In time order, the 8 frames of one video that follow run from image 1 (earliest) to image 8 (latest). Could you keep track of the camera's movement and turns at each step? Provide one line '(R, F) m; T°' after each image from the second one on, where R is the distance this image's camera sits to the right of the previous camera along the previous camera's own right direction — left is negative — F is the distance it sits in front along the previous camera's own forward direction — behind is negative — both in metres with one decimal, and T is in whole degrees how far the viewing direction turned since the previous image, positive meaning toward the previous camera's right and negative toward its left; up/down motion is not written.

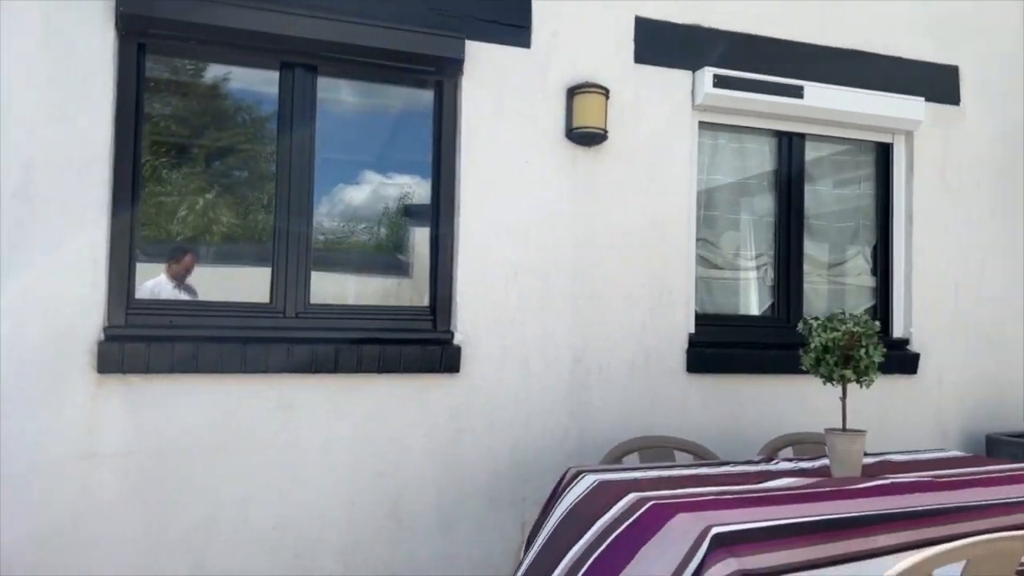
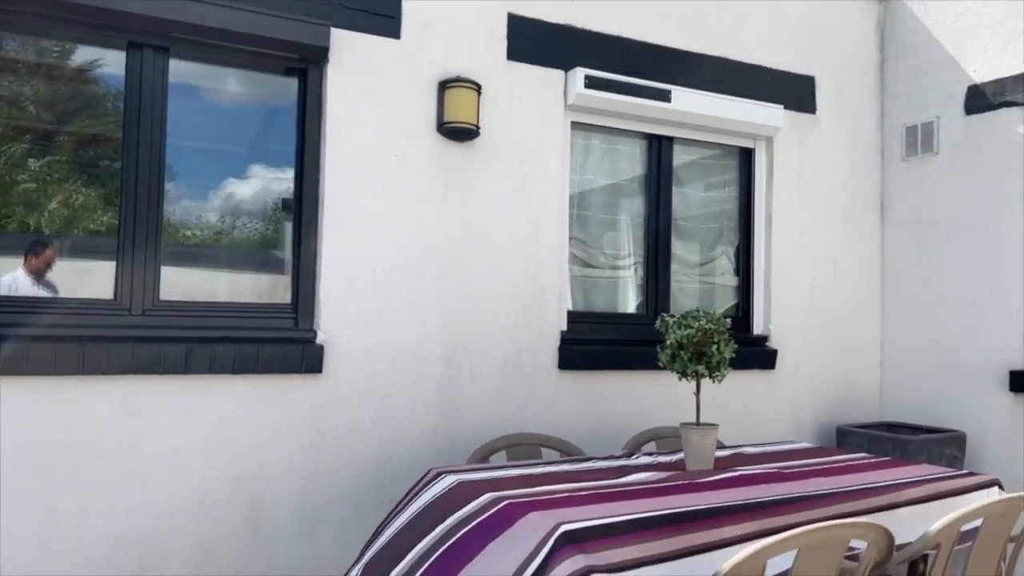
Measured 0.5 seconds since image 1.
(+0.1, 0.0) m; +8°
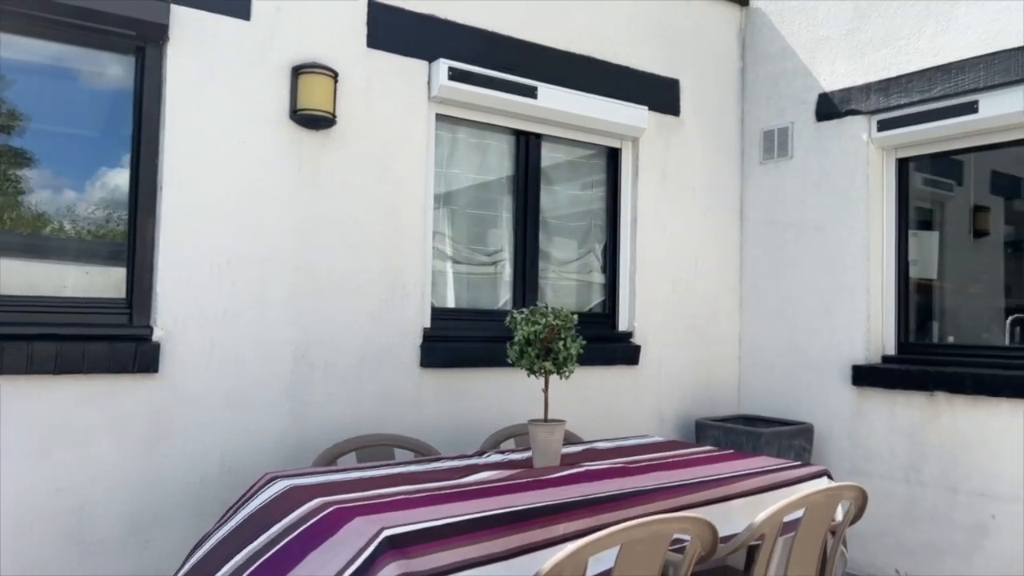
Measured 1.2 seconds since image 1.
(+0.2, +0.1) m; +8°
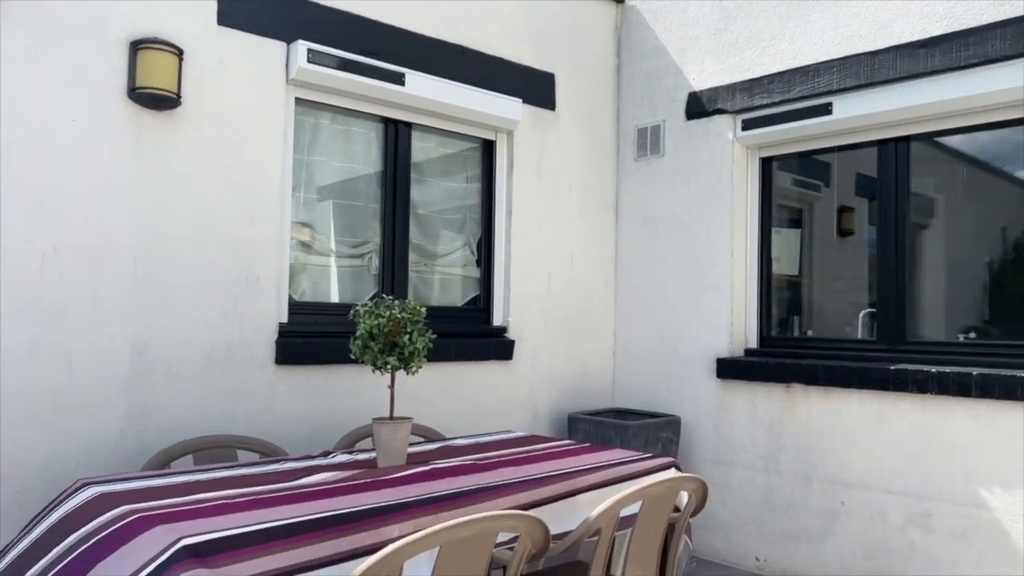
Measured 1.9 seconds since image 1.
(+0.2, +0.1) m; +7°
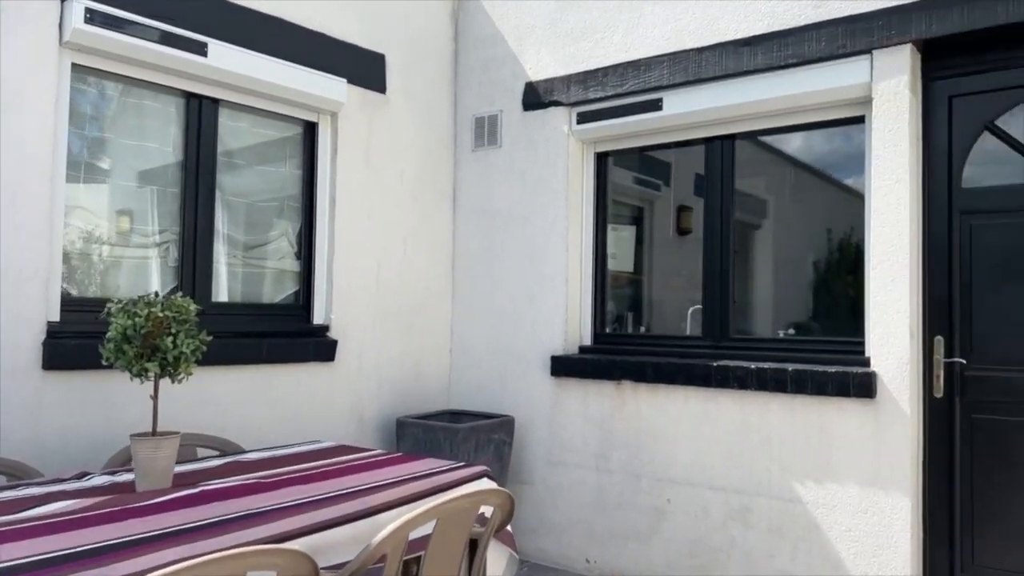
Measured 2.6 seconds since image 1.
(+0.2, +0.2) m; +10°
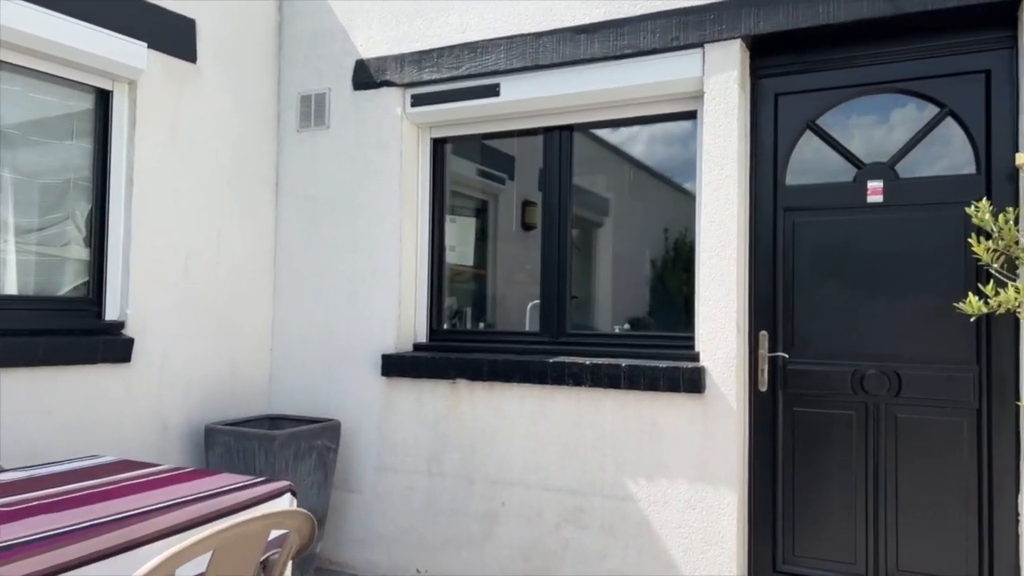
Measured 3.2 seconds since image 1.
(+0.1, +0.2) m; +11°
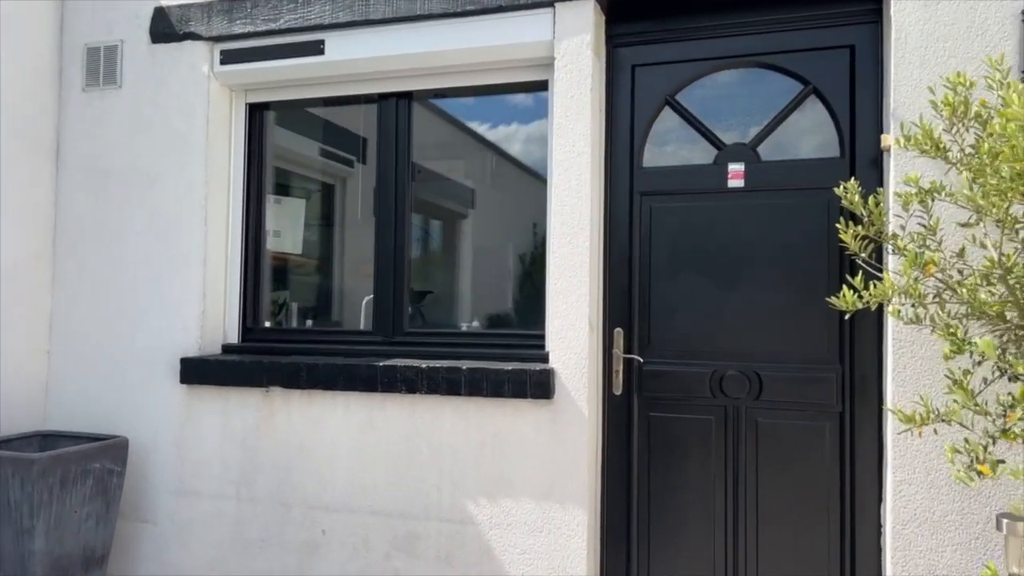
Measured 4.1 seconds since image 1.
(+0.2, +0.5) m; +9°
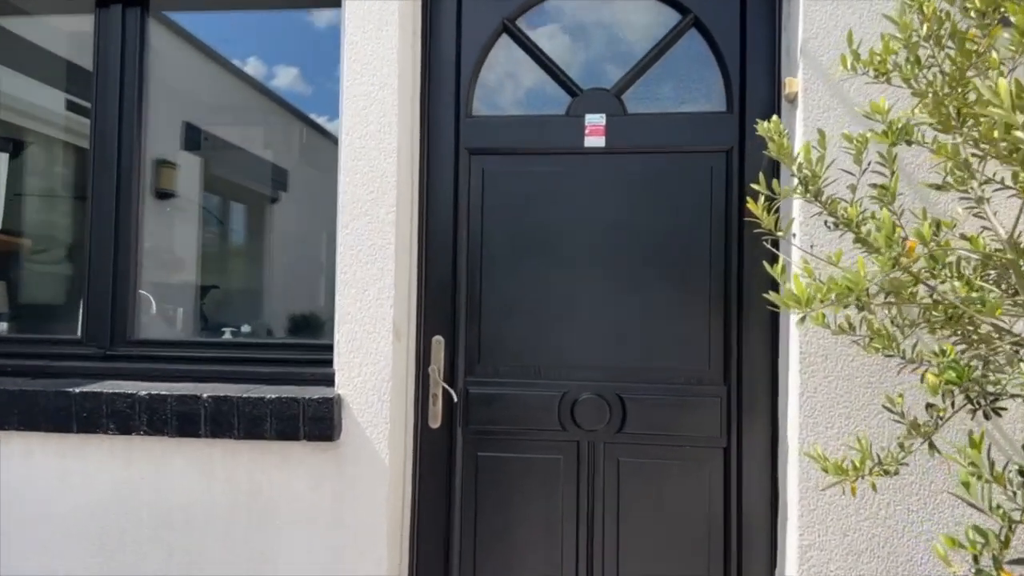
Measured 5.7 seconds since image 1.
(+0.2, +0.8) m; +12°
